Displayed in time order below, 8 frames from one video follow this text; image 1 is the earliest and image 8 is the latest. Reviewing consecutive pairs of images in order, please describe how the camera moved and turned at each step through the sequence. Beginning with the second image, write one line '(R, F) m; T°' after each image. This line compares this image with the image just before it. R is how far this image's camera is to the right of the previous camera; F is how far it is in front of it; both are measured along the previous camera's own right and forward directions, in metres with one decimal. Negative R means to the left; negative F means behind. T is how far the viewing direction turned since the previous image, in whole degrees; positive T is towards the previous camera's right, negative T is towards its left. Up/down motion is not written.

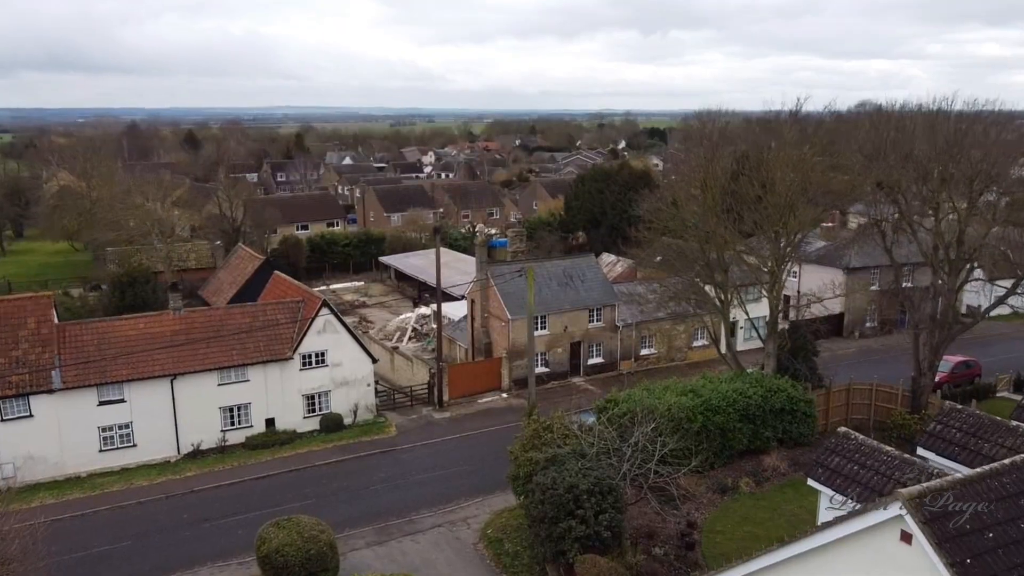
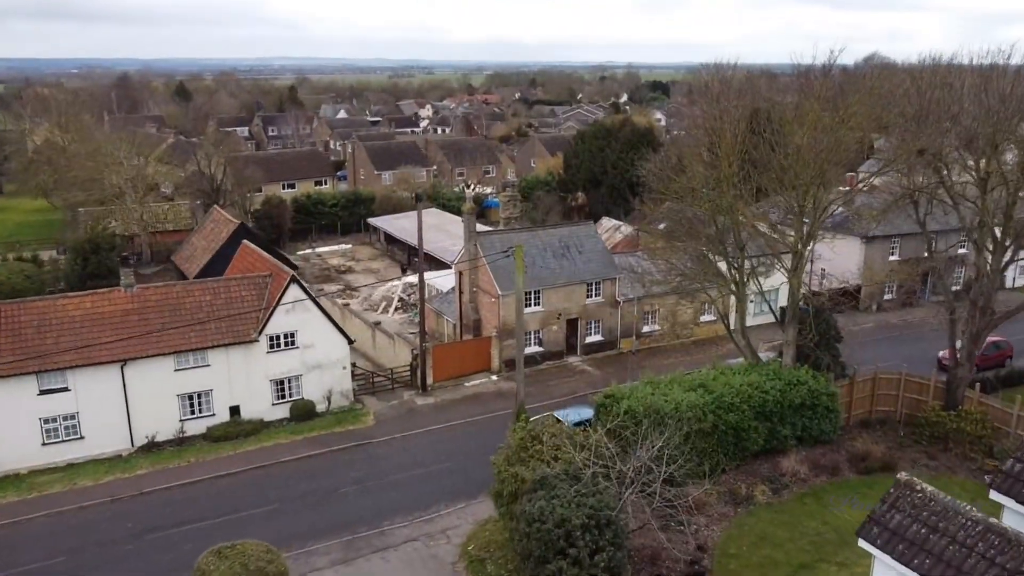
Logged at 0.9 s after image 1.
(+0.3, +2.7) m; 0°
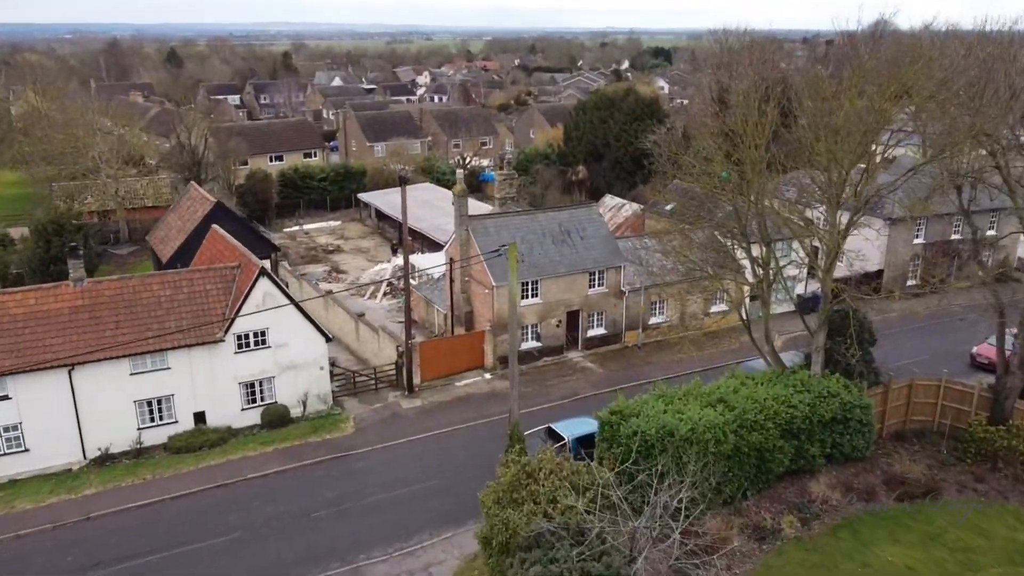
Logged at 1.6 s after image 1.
(+0.1, +2.5) m; 0°
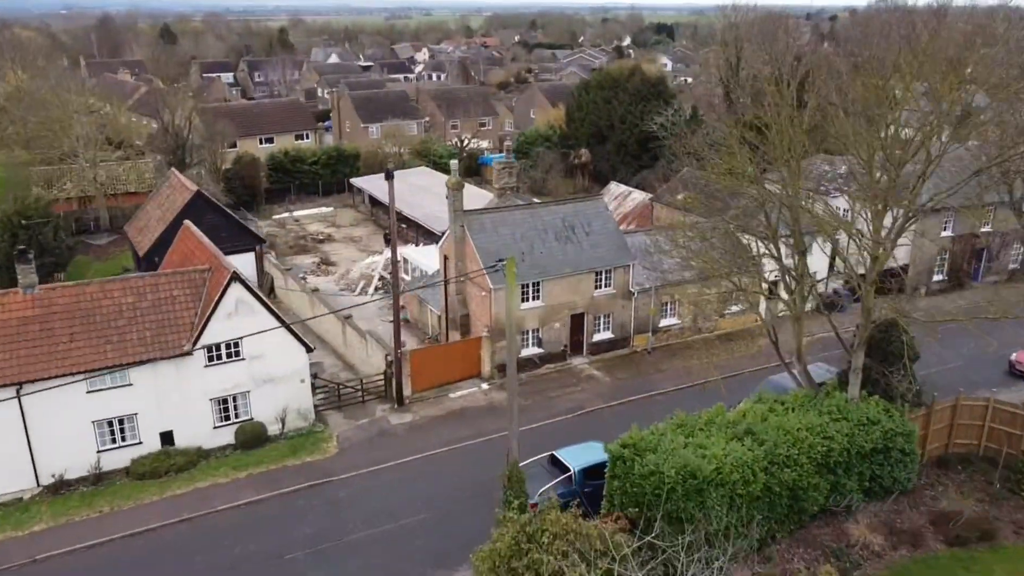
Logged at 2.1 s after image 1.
(0.0, +2.2) m; 0°
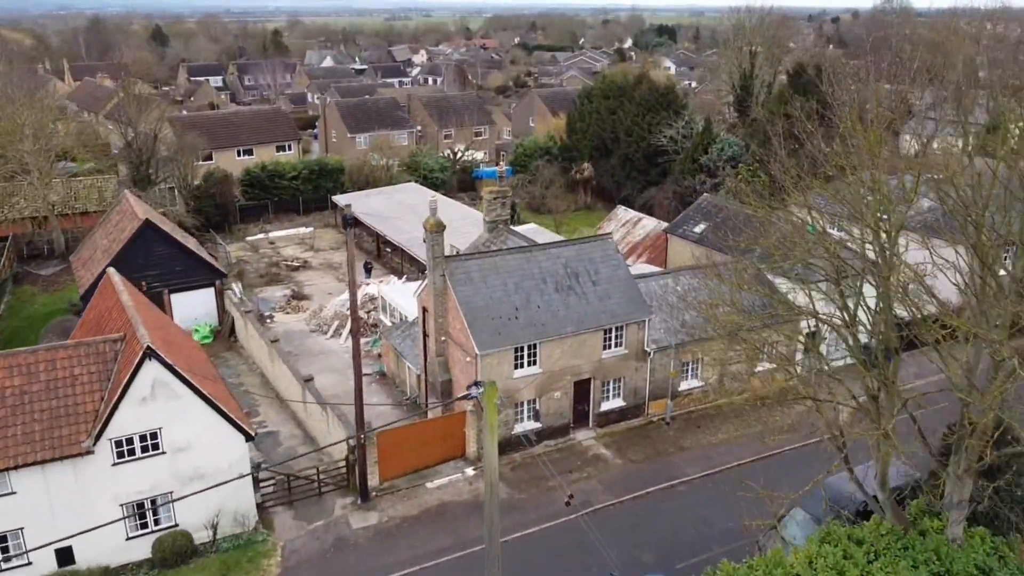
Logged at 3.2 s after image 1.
(+0.2, +4.2) m; 0°
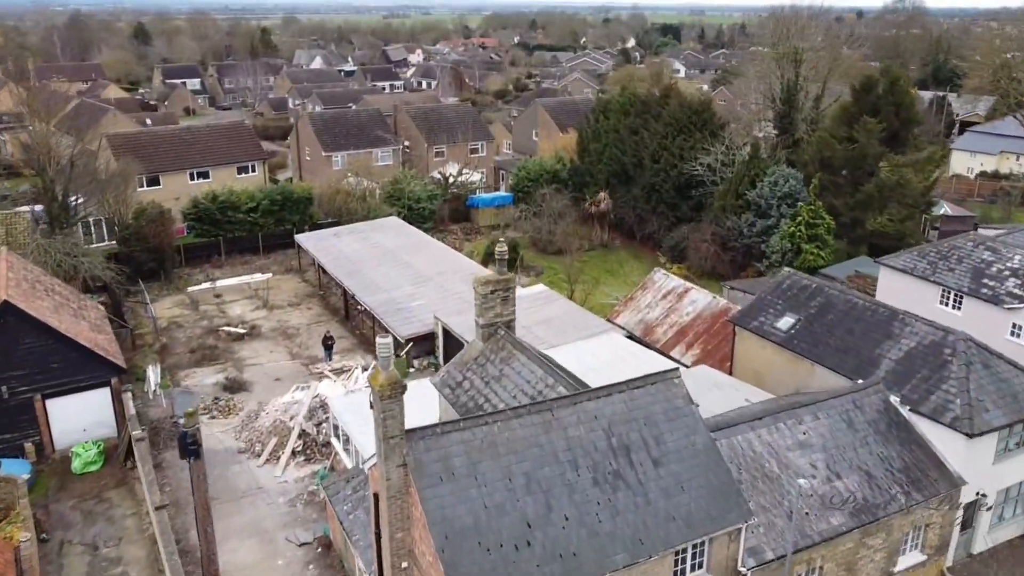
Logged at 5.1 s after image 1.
(-0.2, +8.3) m; 0°
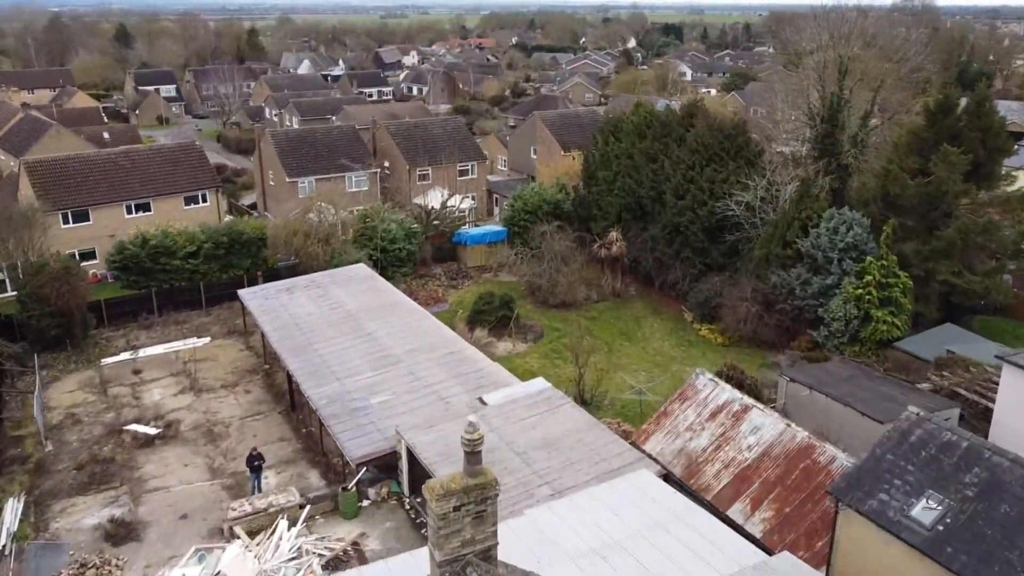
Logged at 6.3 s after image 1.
(+0.3, +7.1) m; 0°
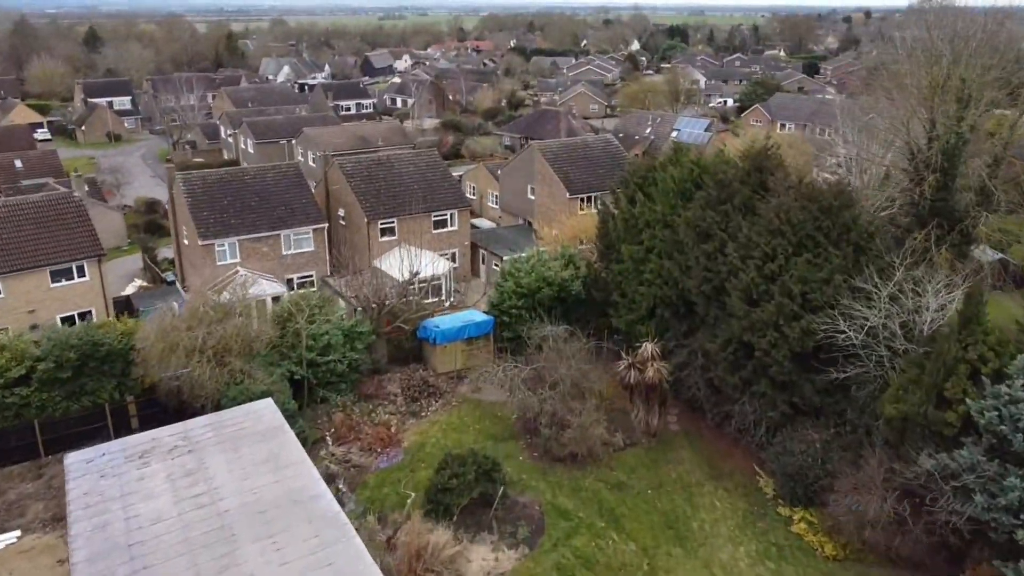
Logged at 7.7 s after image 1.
(+0.4, +11.3) m; 0°
